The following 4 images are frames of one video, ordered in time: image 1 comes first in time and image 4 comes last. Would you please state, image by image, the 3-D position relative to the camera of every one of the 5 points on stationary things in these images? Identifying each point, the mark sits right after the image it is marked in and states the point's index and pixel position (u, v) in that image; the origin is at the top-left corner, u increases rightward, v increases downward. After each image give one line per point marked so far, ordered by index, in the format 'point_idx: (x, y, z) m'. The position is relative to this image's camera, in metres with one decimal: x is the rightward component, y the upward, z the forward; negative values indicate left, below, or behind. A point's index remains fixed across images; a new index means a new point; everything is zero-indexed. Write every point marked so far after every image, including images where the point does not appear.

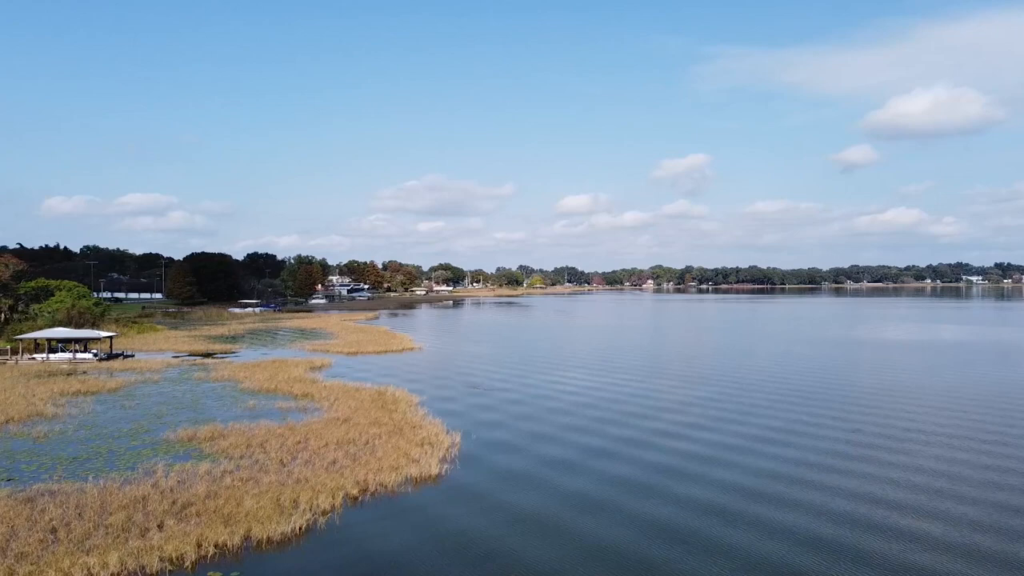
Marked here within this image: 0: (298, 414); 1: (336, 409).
0: (-5.9, -3.5, +17.7) m
1: (-5.0, -3.4, +18.0) m
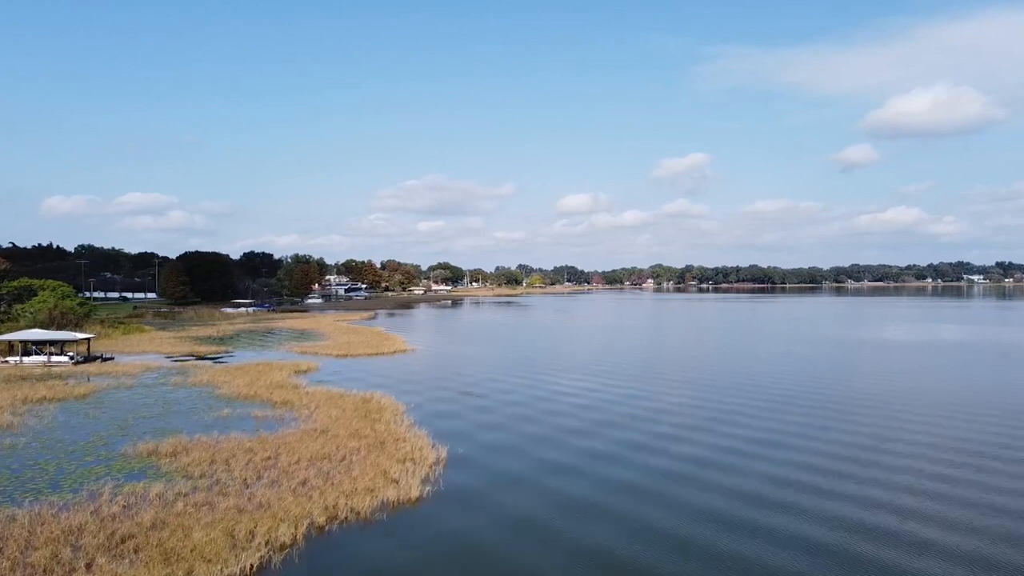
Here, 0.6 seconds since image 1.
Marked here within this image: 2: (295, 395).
0: (-6.1, -3.5, +16.3) m
1: (-5.1, -3.4, +16.7) m
2: (-6.8, -3.3, +20.0) m
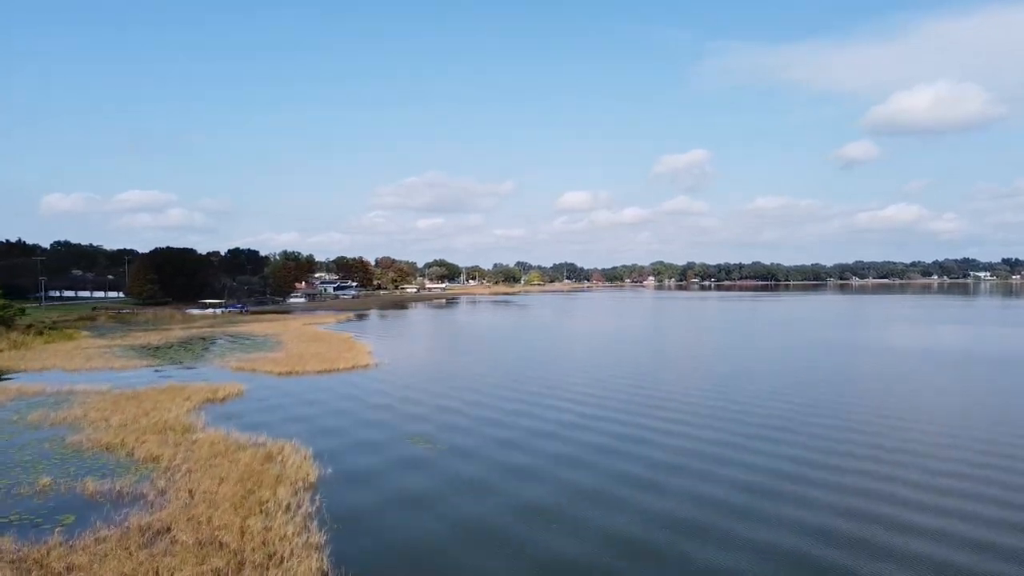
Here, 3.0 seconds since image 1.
0: (-6.6, -3.6, +10.2) m
1: (-5.7, -3.5, +10.6) m
2: (-7.3, -3.4, +13.9) m
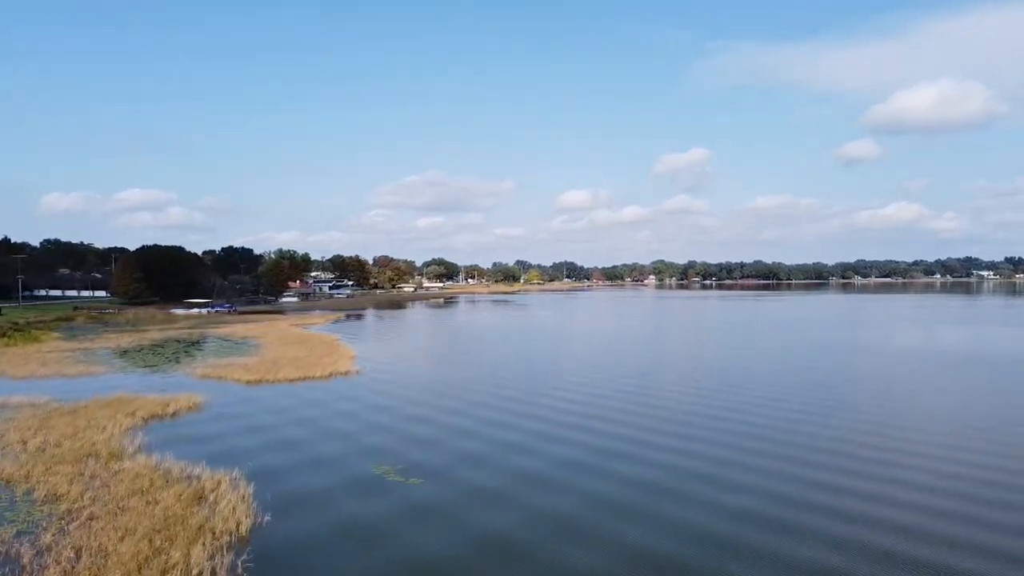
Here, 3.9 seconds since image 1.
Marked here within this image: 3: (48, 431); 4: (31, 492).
0: (-6.8, -3.6, +7.7) m
1: (-5.9, -3.5, +8.1) m
2: (-7.5, -3.4, +11.4) m
3: (-10.4, -3.3, +14.4) m
4: (-8.2, -3.5, +10.8) m
